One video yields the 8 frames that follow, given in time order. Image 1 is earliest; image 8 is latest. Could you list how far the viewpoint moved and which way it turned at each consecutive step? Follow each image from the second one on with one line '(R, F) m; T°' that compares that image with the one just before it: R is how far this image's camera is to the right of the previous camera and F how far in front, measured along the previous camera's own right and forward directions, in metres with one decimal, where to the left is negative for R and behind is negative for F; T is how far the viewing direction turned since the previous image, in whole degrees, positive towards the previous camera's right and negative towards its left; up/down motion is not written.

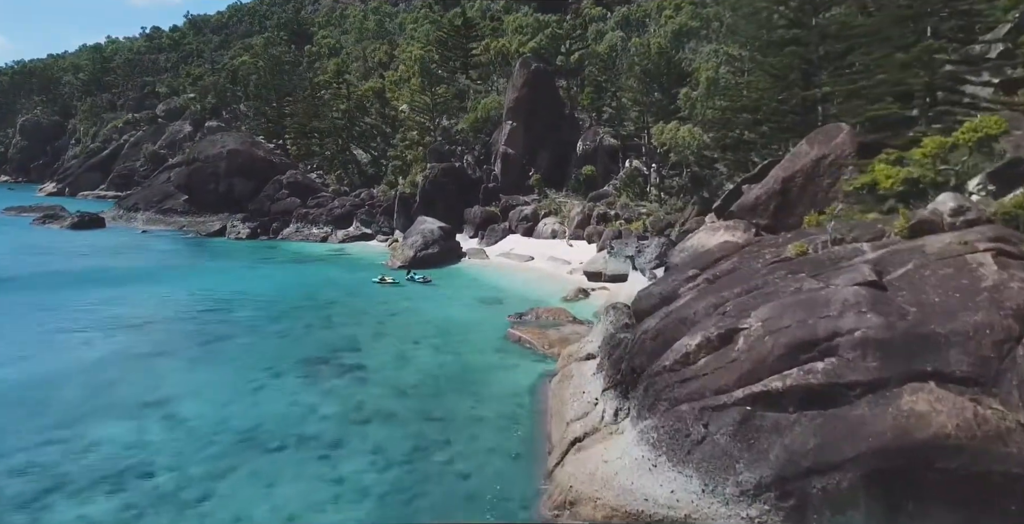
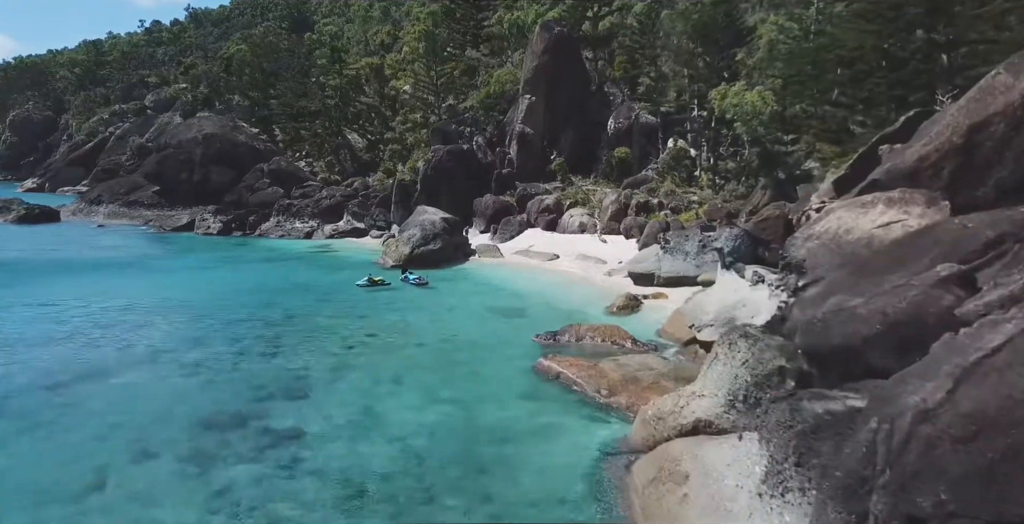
(-0.5, +5.8) m; -1°
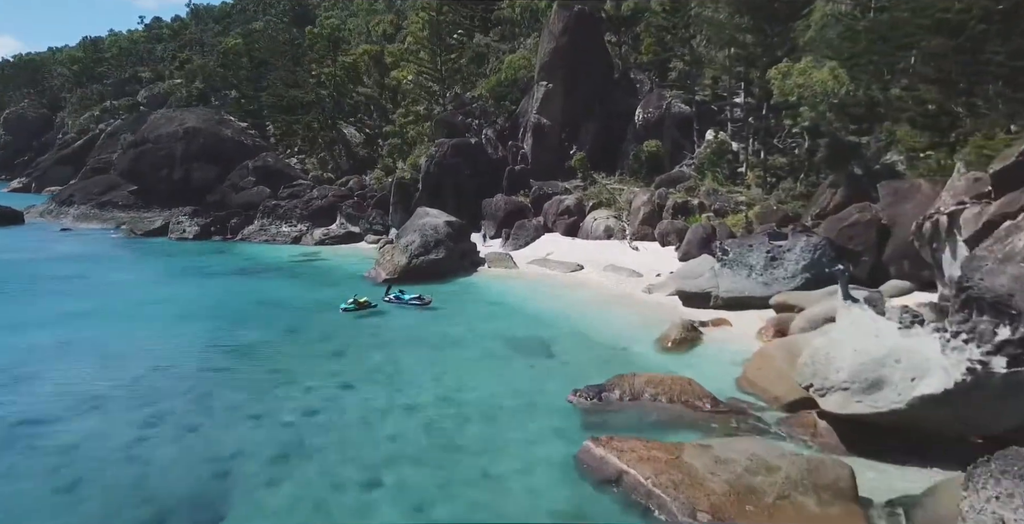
(-0.4, +3.8) m; -1°
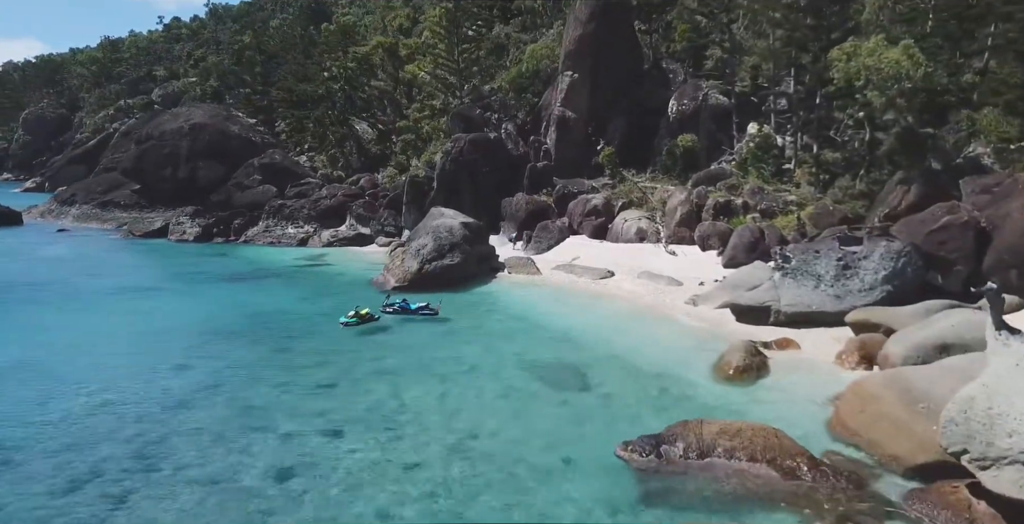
(-0.2, +2.1) m; -2°
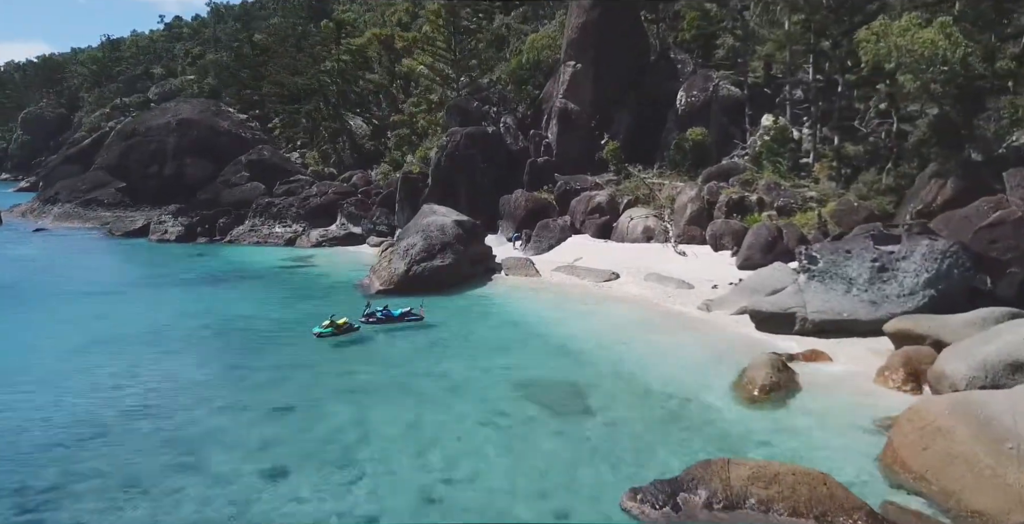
(+0.3, +1.4) m; 0°
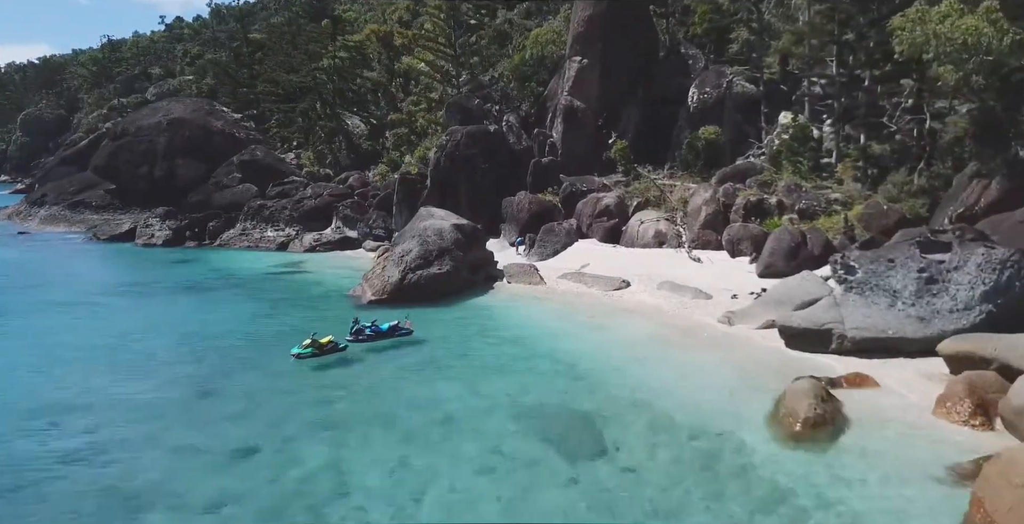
(0.0, +1.2) m; 0°
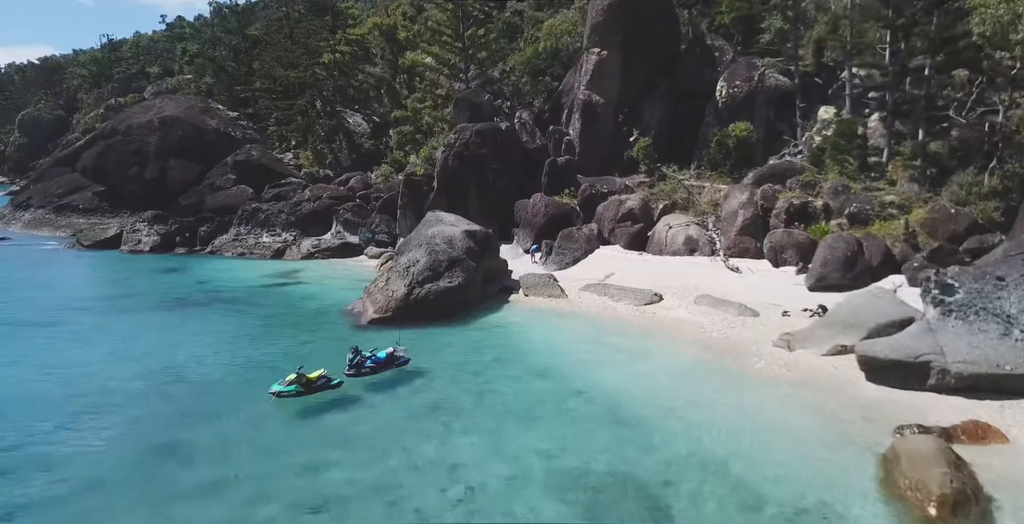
(-0.4, +1.7) m; 0°
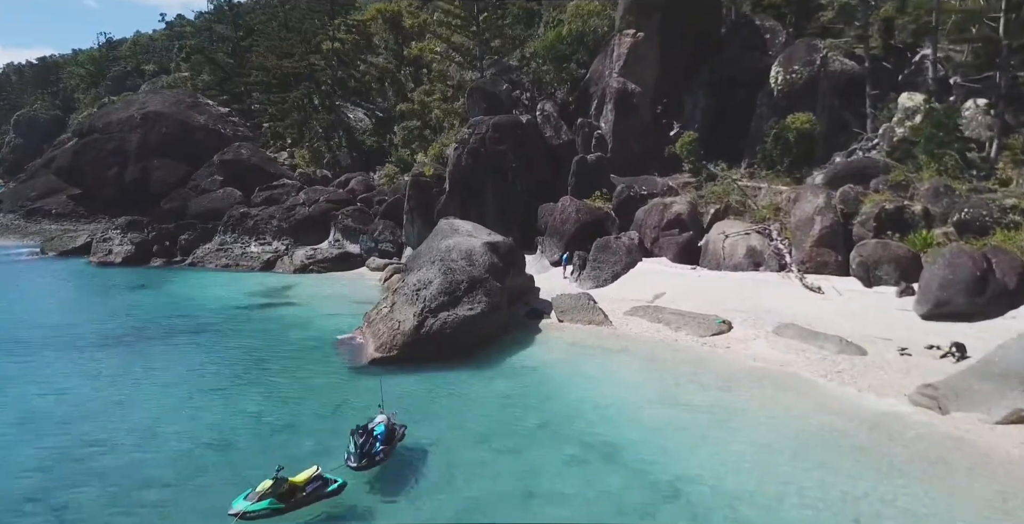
(-0.6, +2.9) m; 0°
